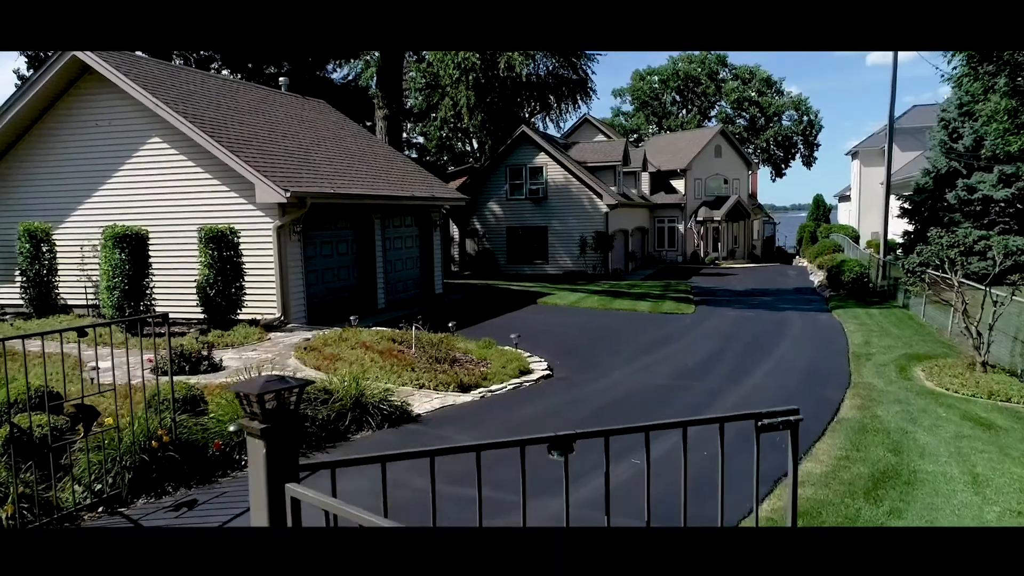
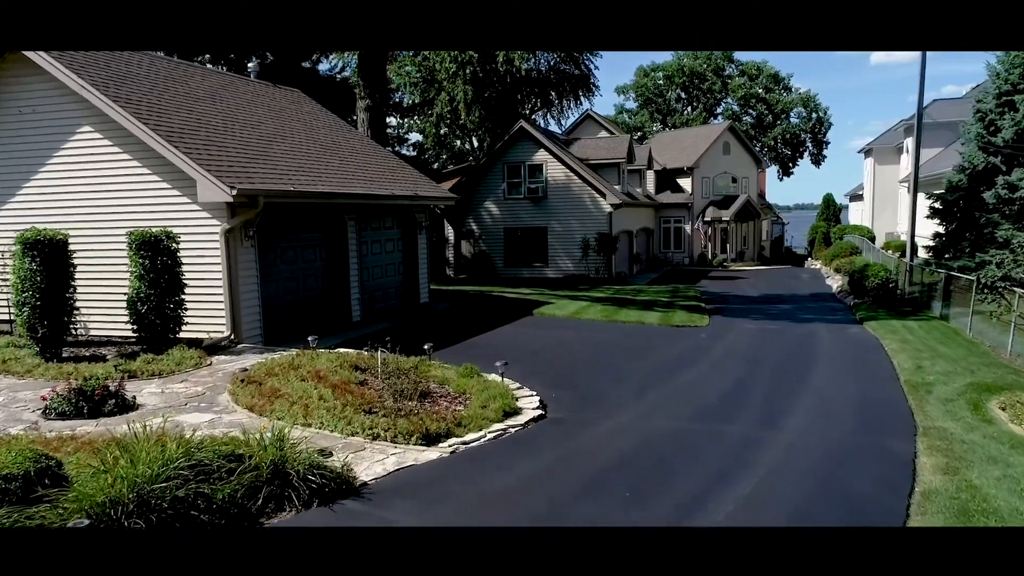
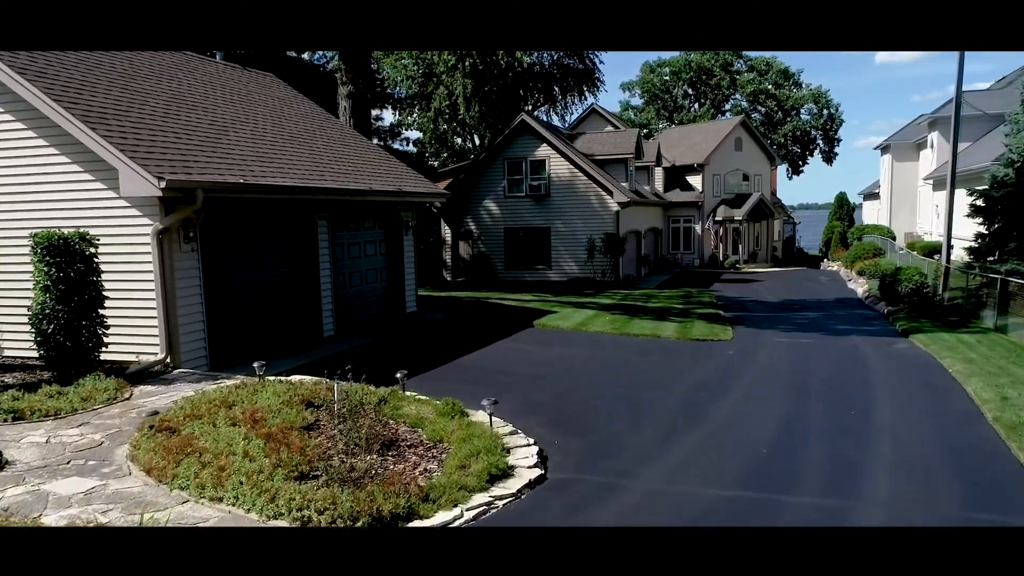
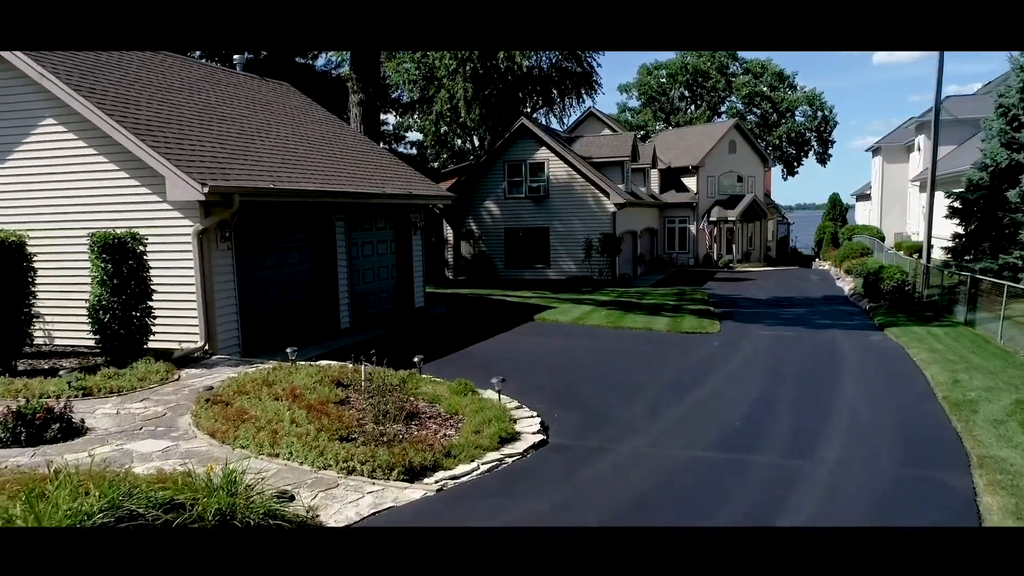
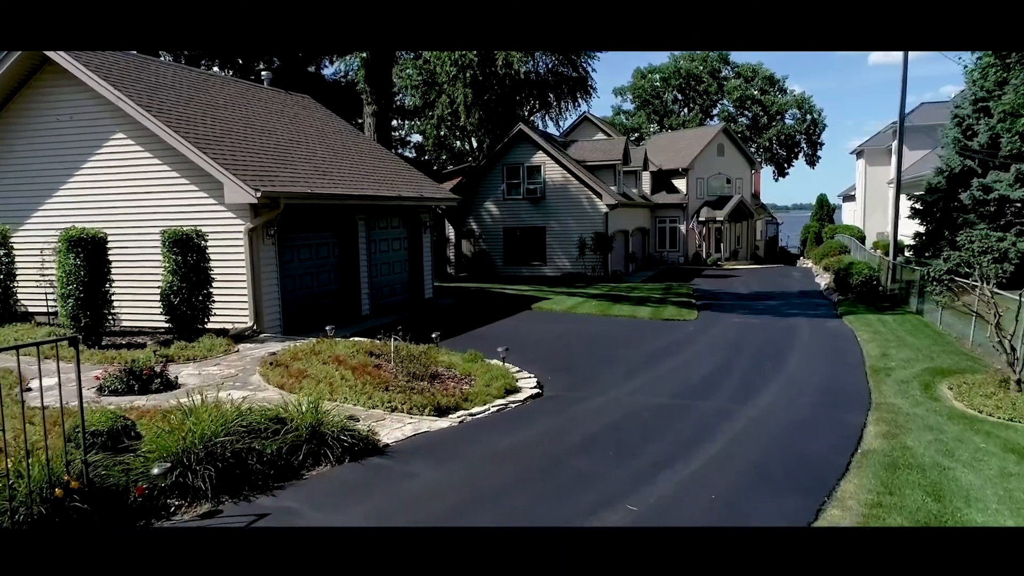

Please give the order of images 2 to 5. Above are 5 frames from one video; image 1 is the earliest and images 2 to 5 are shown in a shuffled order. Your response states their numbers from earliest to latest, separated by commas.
5, 2, 4, 3
